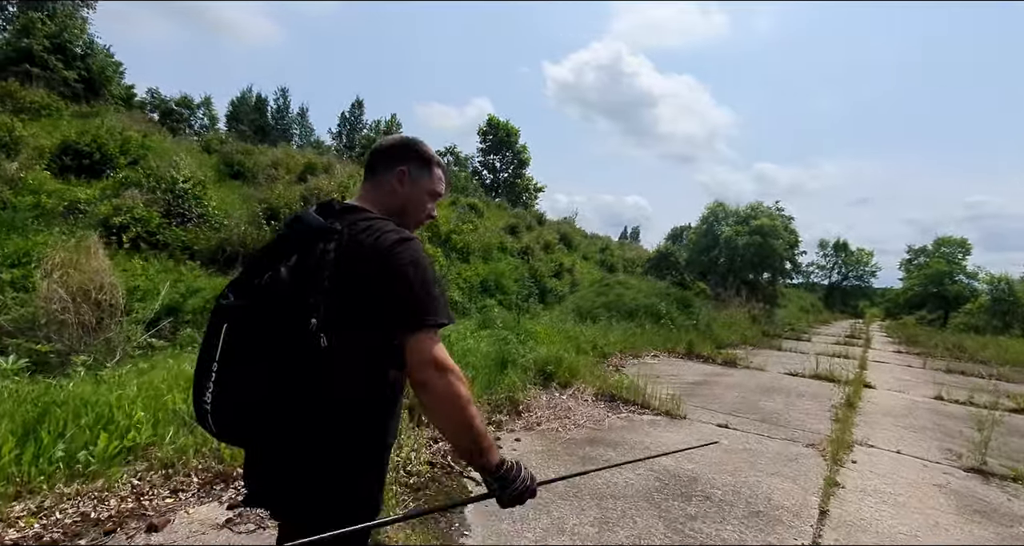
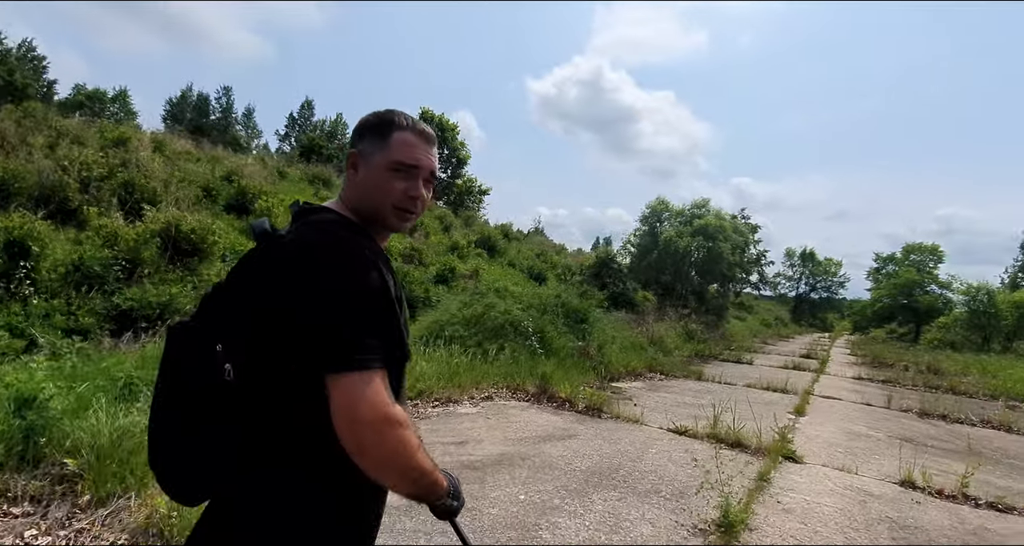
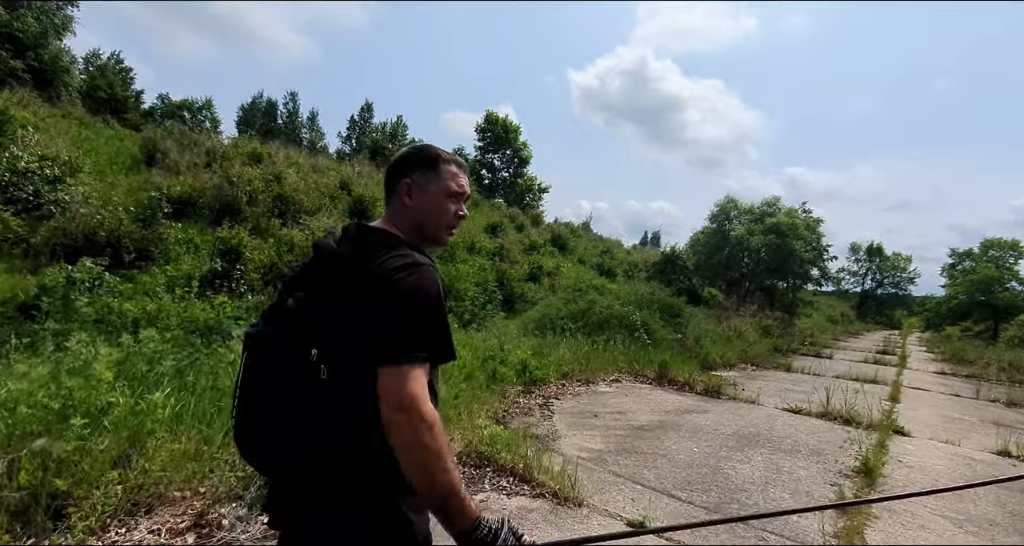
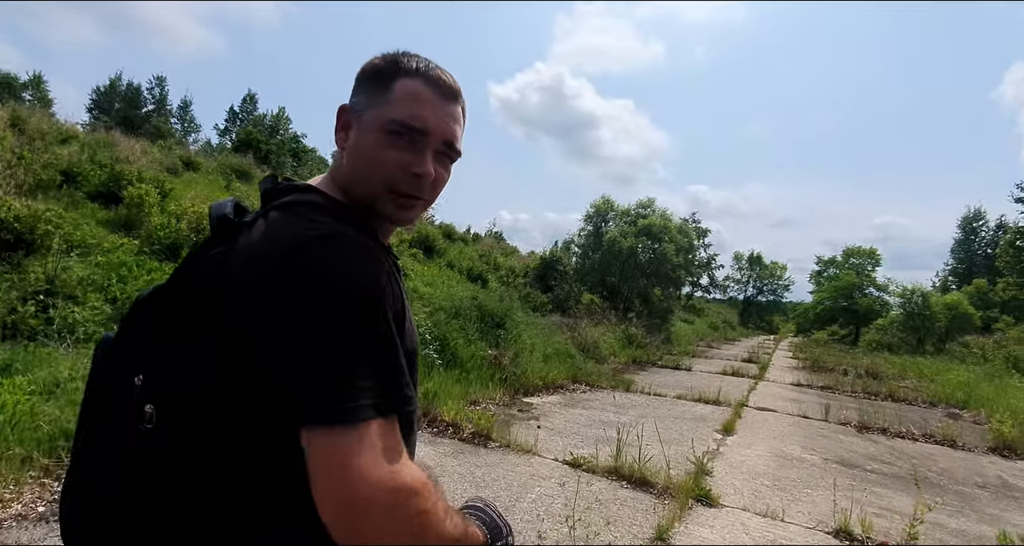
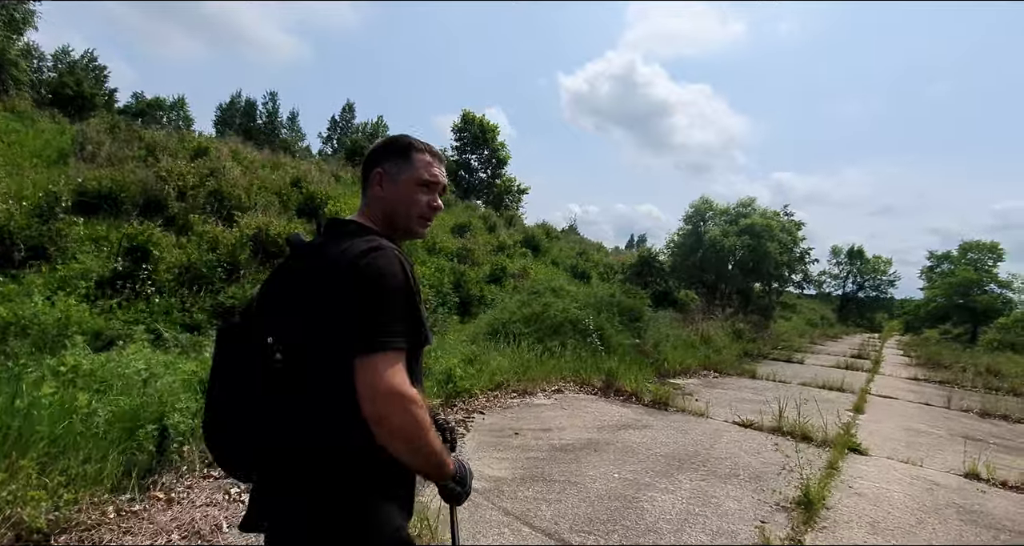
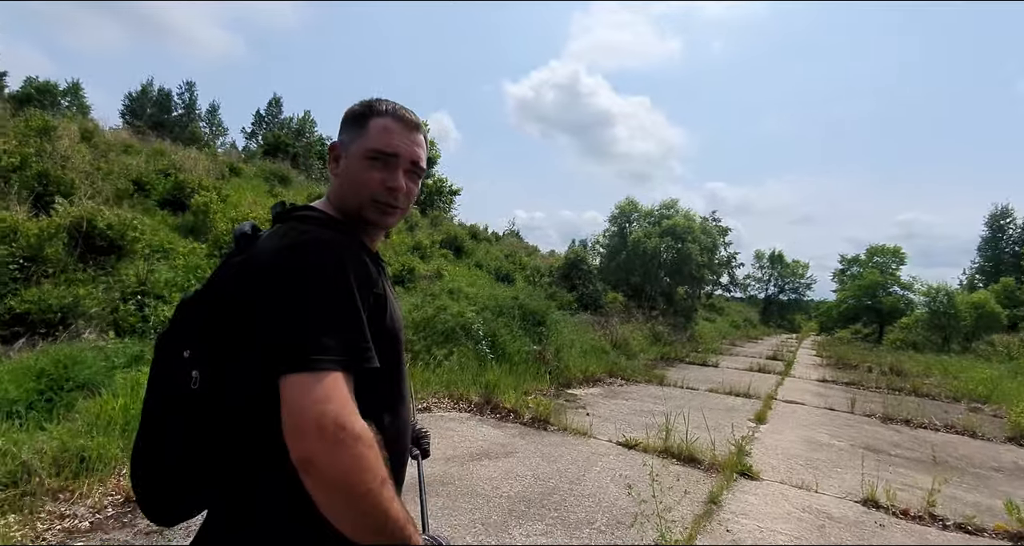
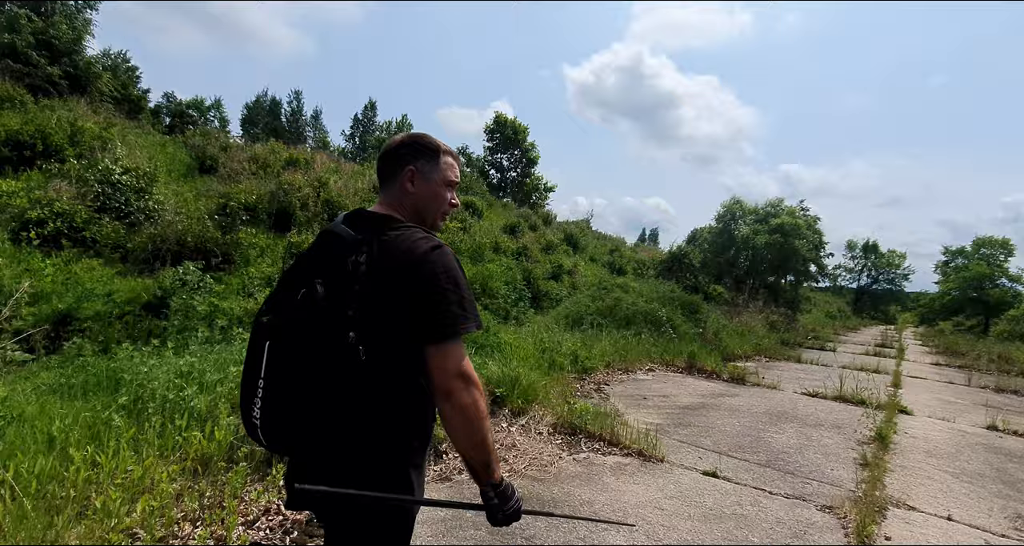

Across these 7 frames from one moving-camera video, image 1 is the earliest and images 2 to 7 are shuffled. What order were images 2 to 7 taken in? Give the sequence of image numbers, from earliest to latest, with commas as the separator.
7, 3, 5, 2, 6, 4
